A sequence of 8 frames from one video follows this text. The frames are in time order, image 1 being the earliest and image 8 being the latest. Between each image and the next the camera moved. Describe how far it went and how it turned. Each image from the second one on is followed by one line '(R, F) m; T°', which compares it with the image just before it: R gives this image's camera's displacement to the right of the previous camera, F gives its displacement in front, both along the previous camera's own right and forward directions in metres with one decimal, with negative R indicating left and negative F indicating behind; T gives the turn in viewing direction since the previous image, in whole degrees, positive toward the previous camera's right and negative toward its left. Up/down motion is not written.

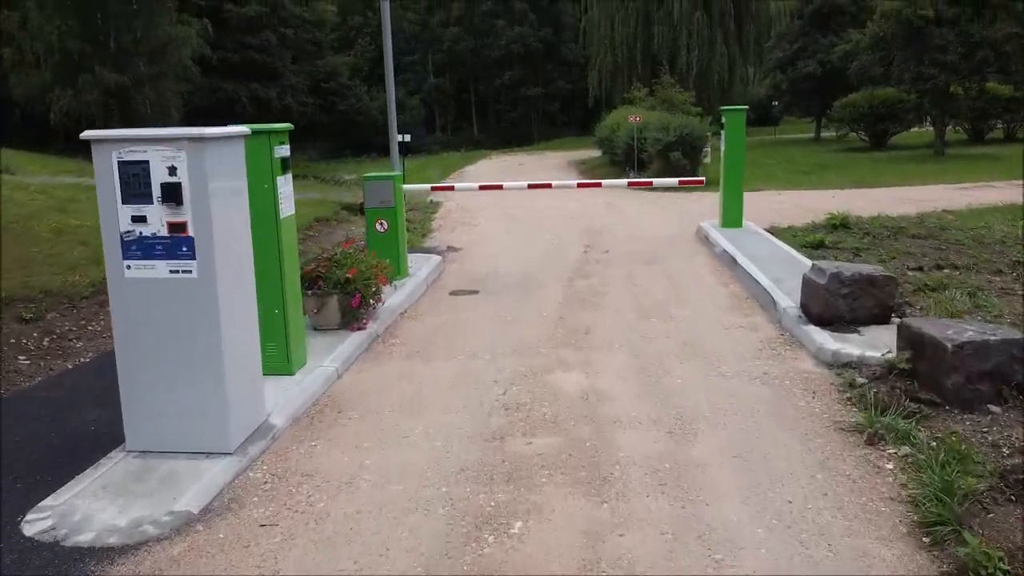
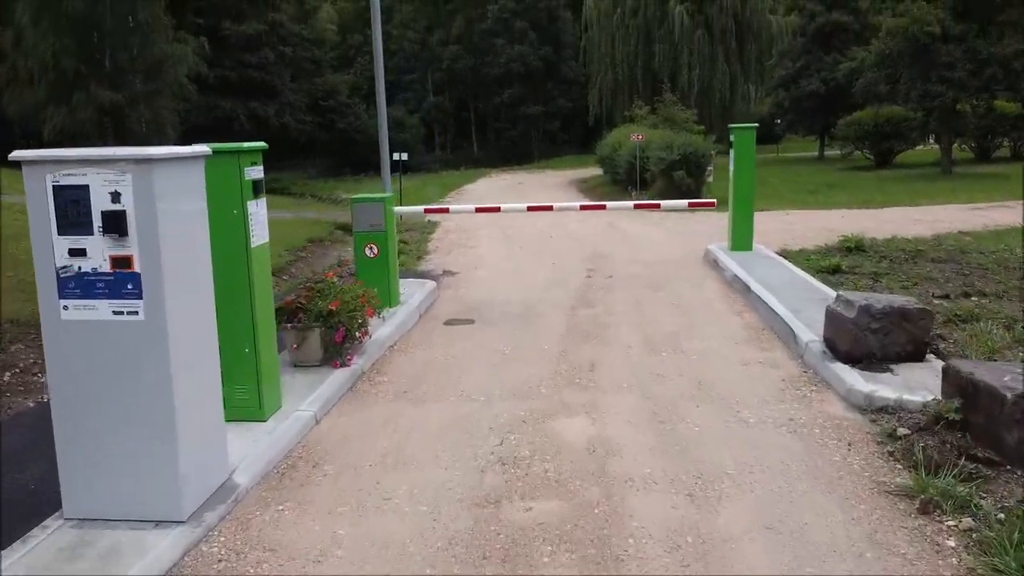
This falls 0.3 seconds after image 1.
(0.0, +0.5) m; 0°
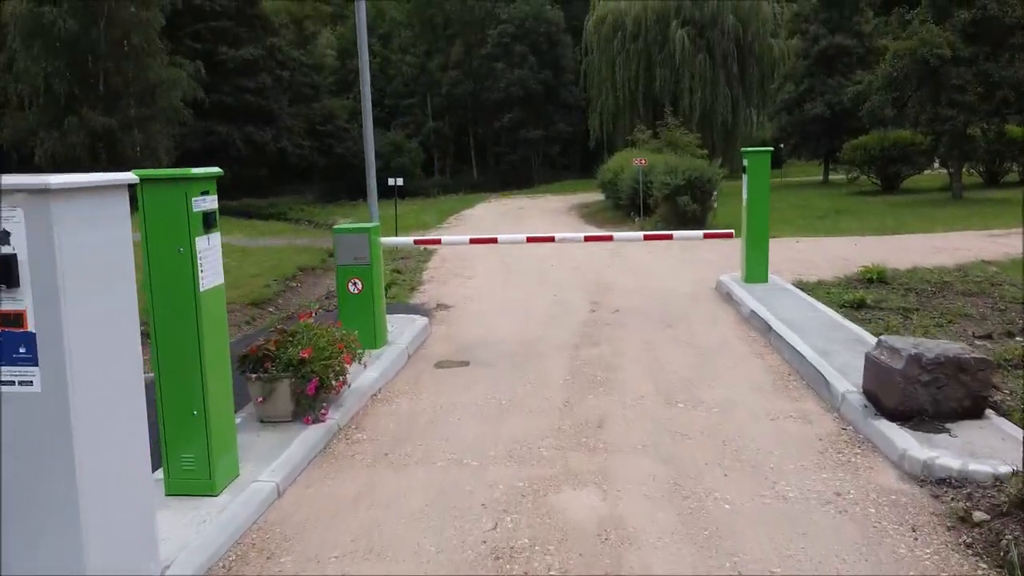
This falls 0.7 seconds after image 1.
(0.0, +0.7) m; 0°
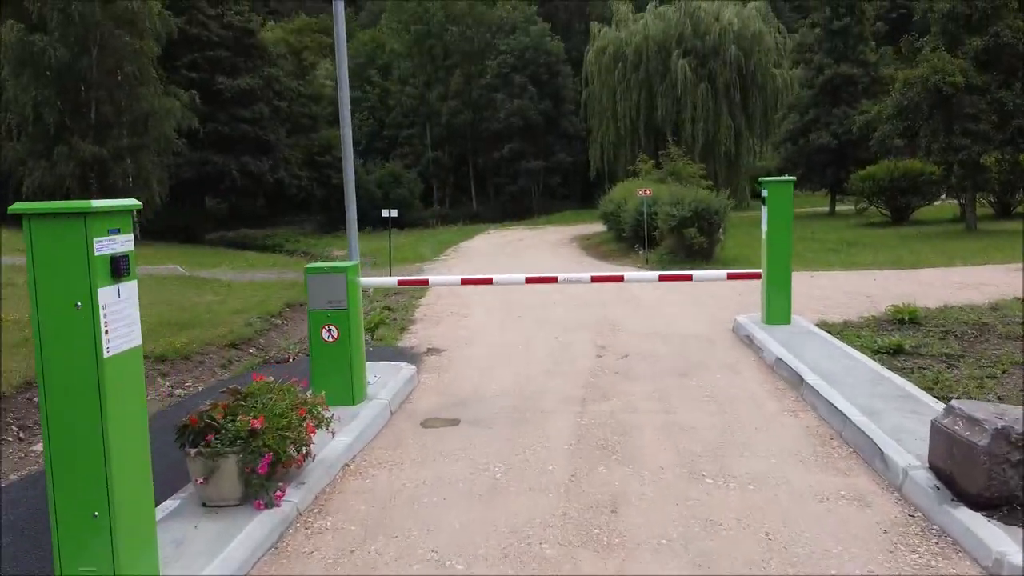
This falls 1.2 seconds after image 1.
(0.0, +0.8) m; 0°
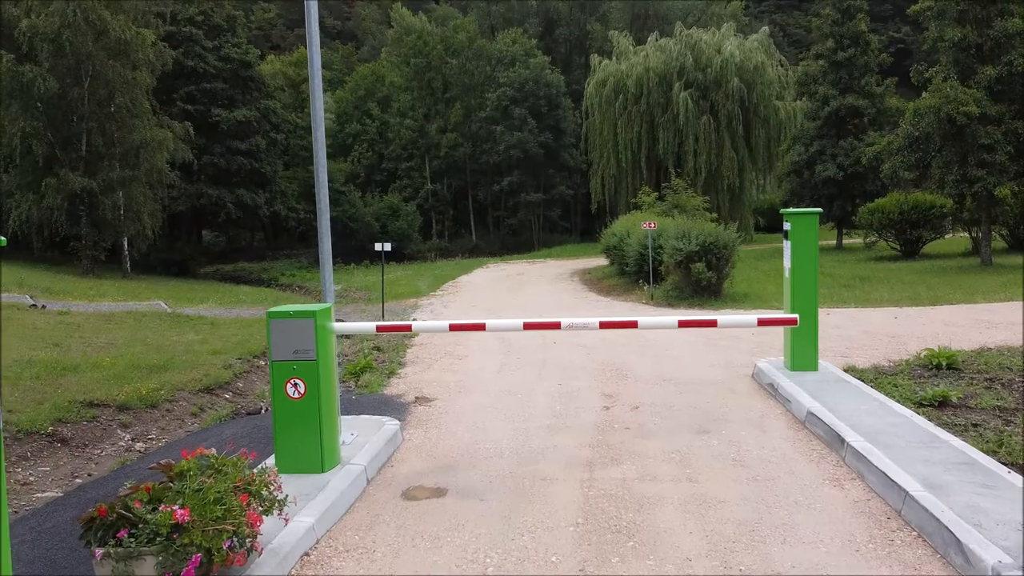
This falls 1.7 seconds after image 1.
(0.0, +0.8) m; 0°
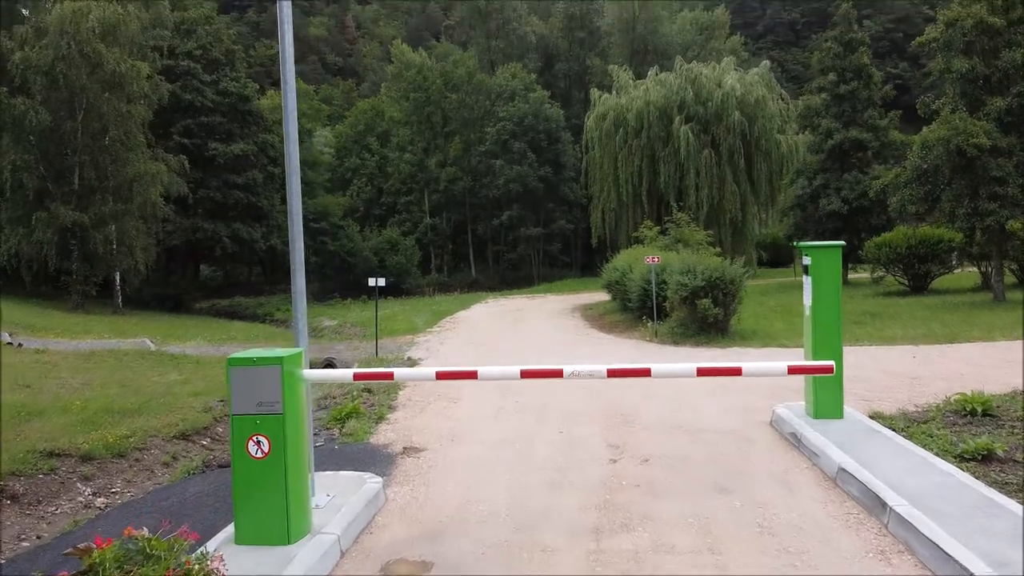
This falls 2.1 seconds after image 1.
(0.0, +0.6) m; 0°
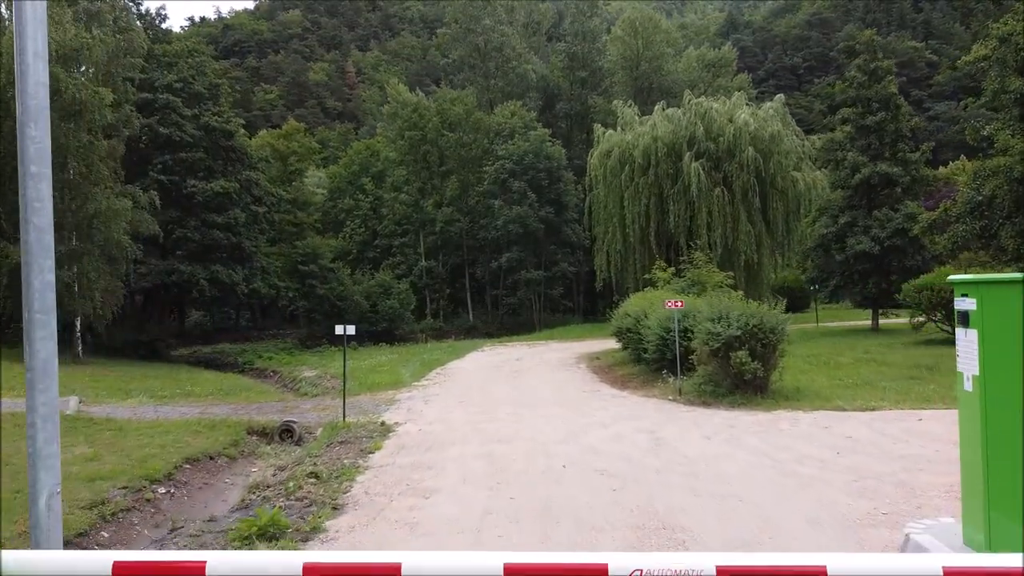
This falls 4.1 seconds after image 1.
(+0.1, +2.6) m; 0°
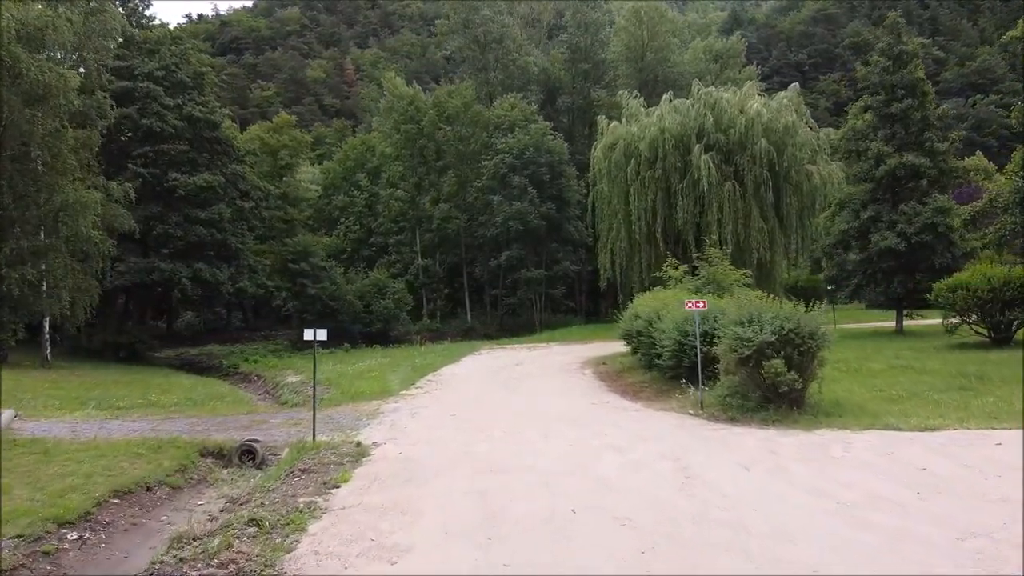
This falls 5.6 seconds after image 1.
(0.0, +1.7) m; 0°
